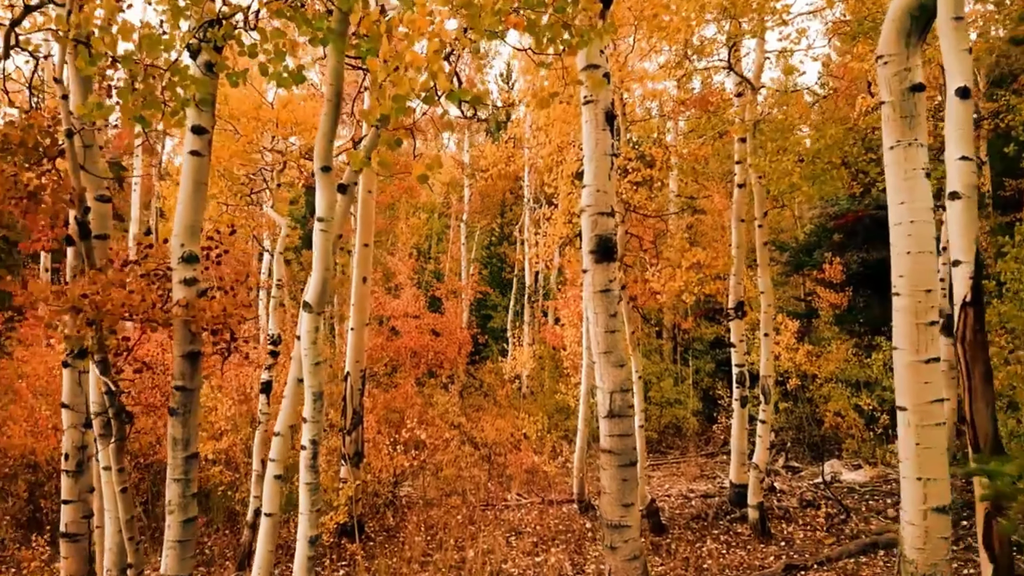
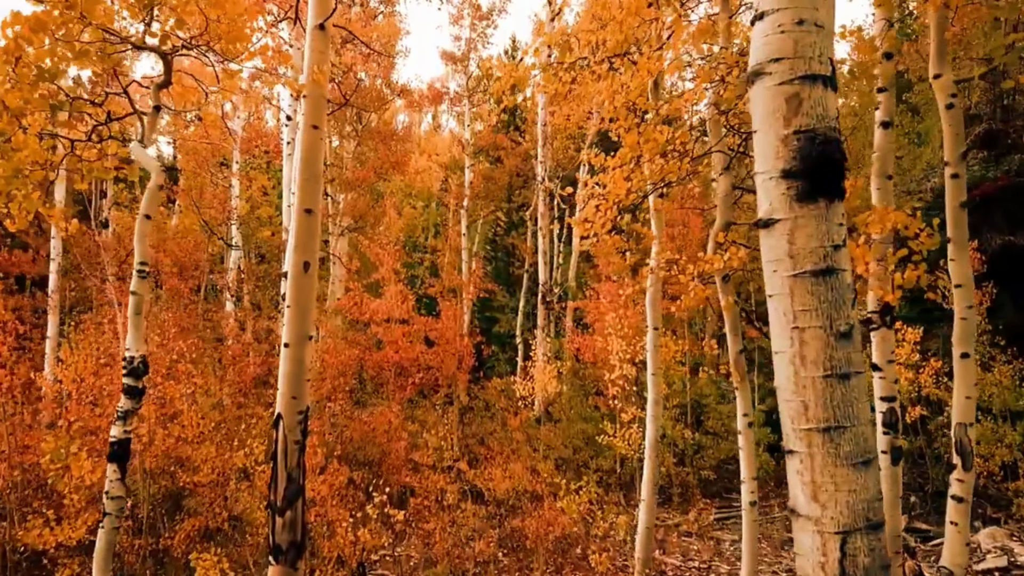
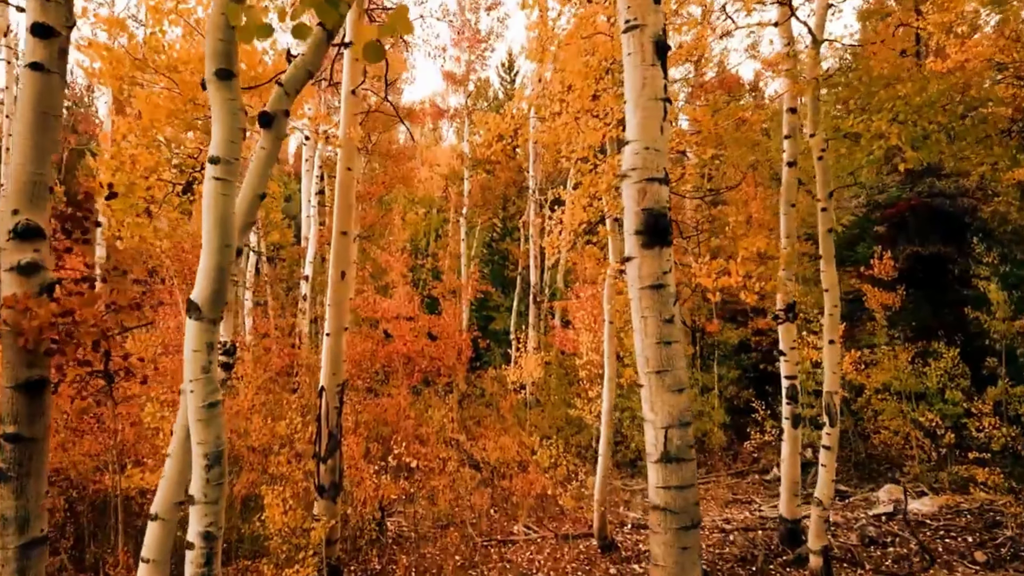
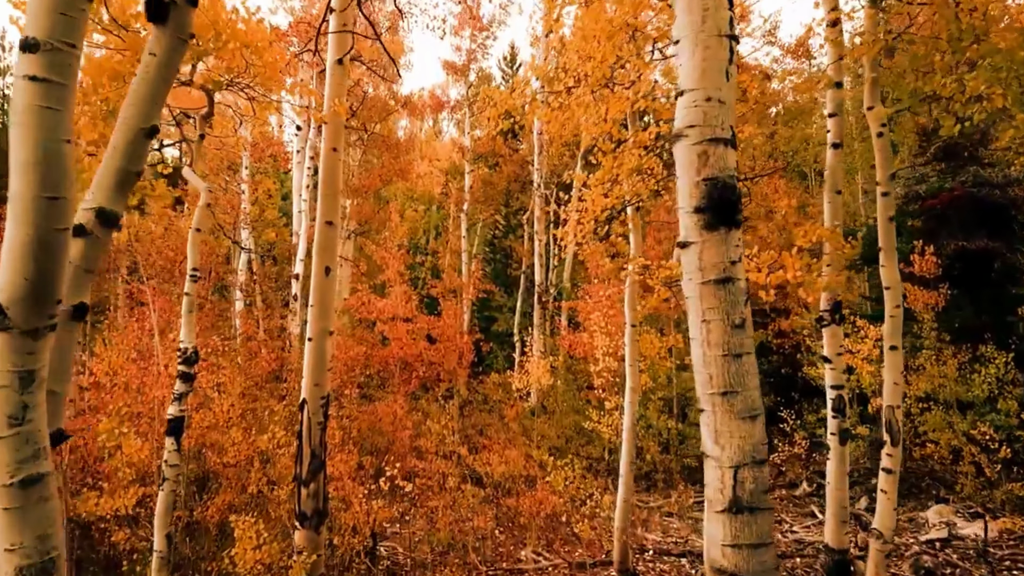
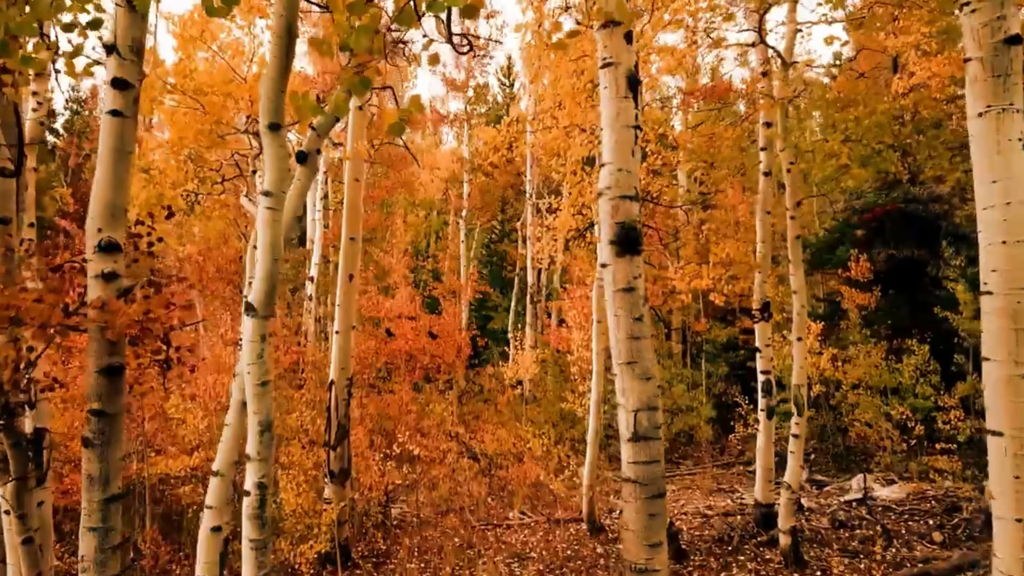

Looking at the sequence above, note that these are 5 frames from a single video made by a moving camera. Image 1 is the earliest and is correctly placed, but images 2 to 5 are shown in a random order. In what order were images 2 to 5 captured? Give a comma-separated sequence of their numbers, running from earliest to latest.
5, 3, 4, 2
